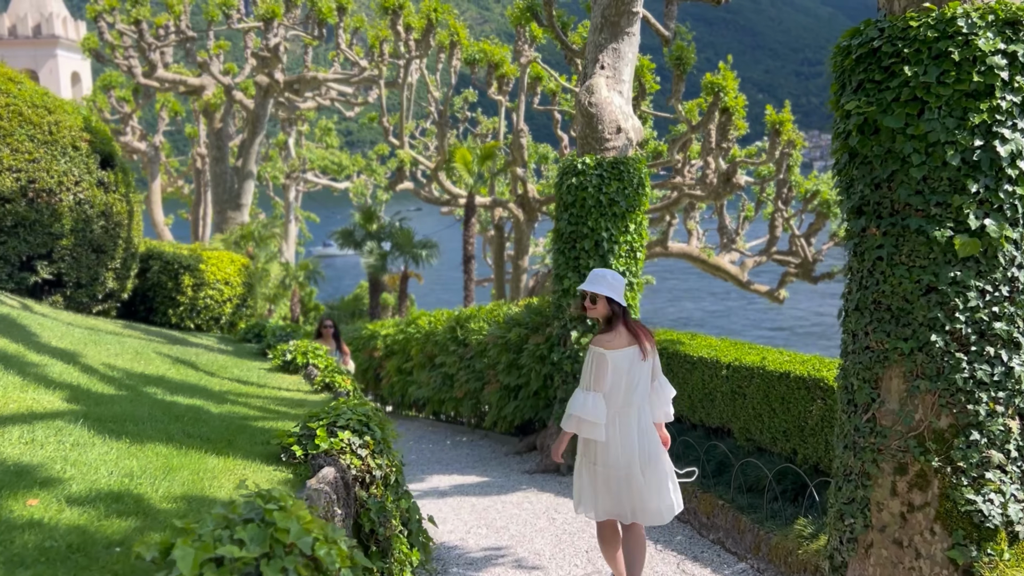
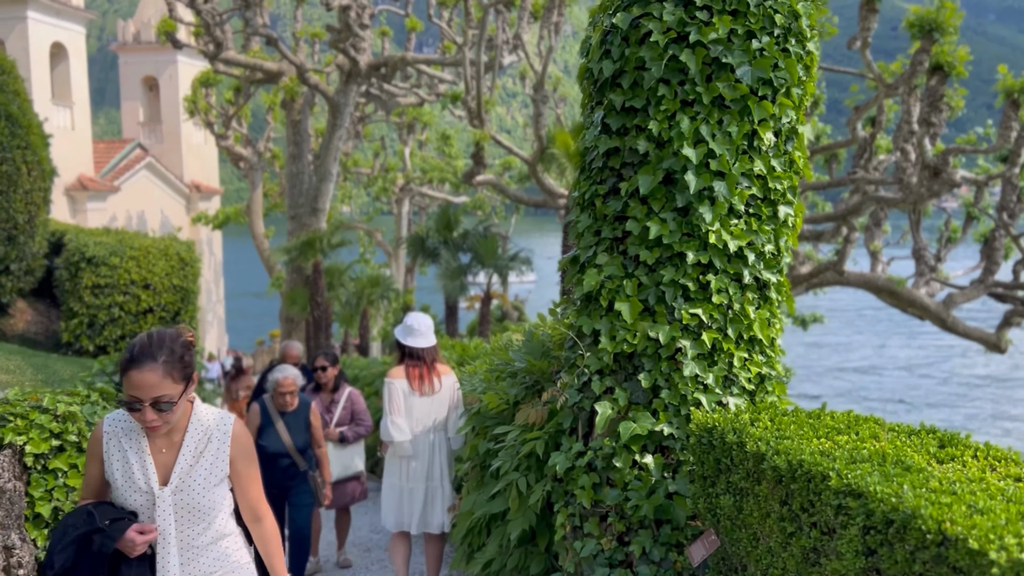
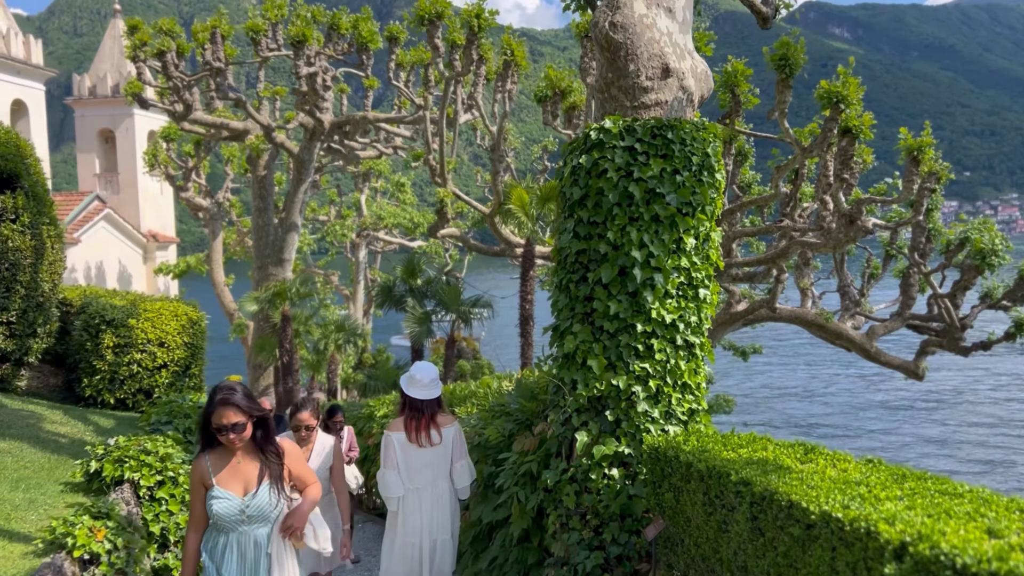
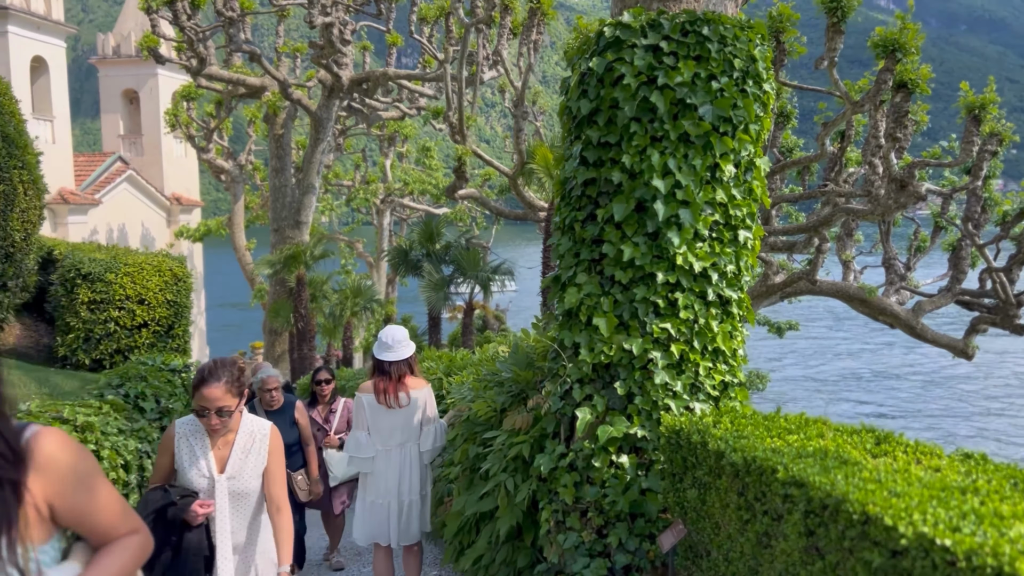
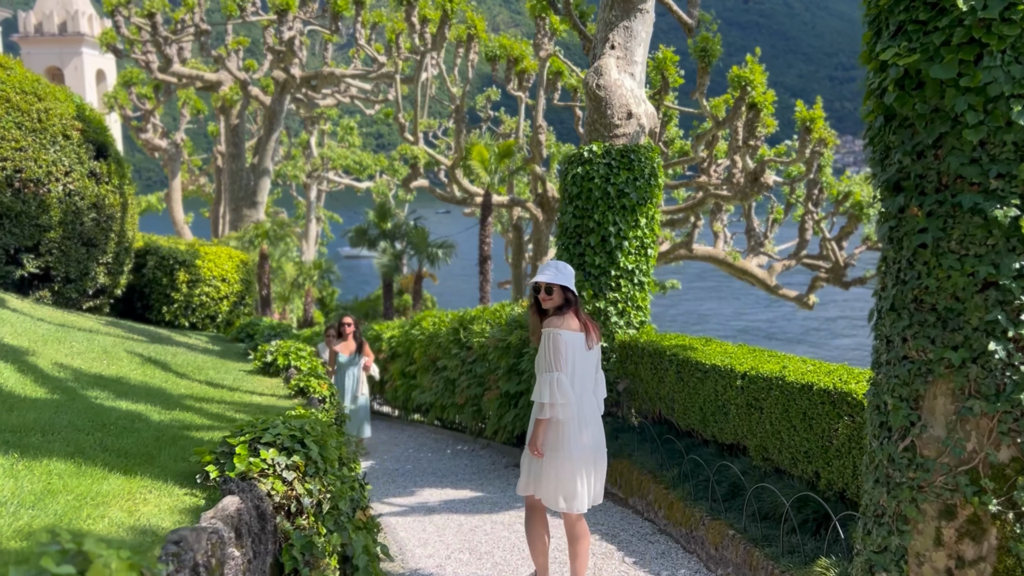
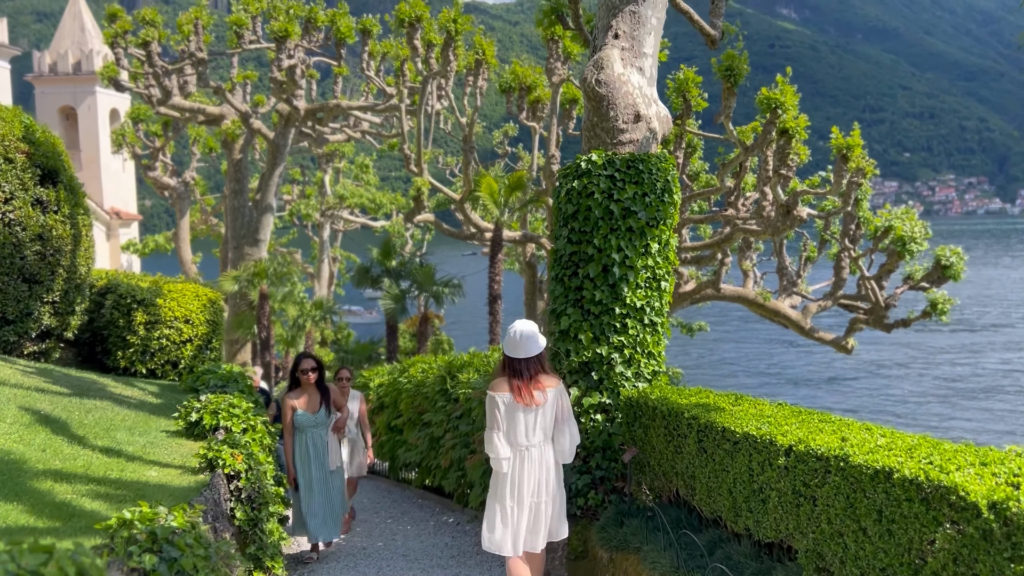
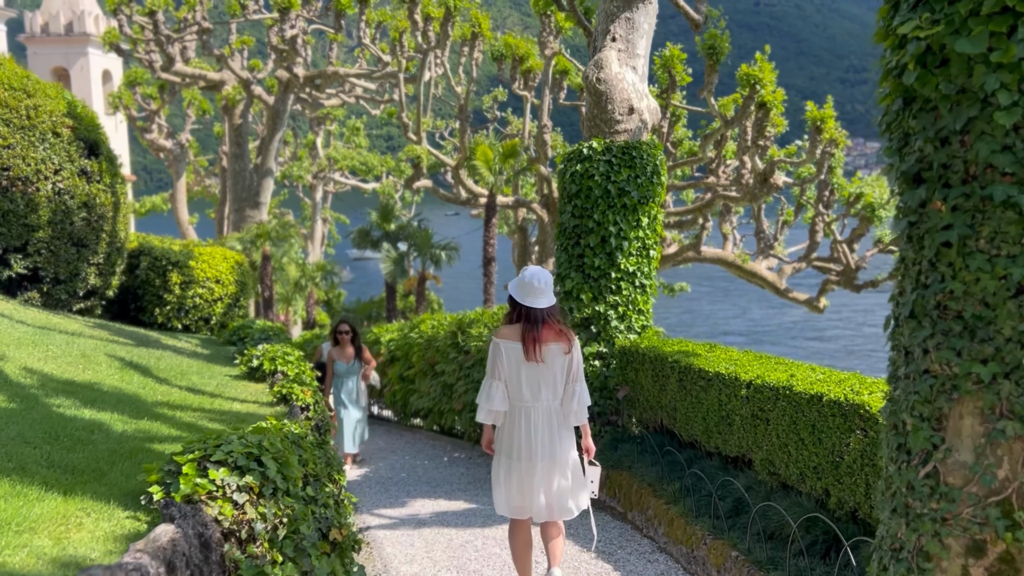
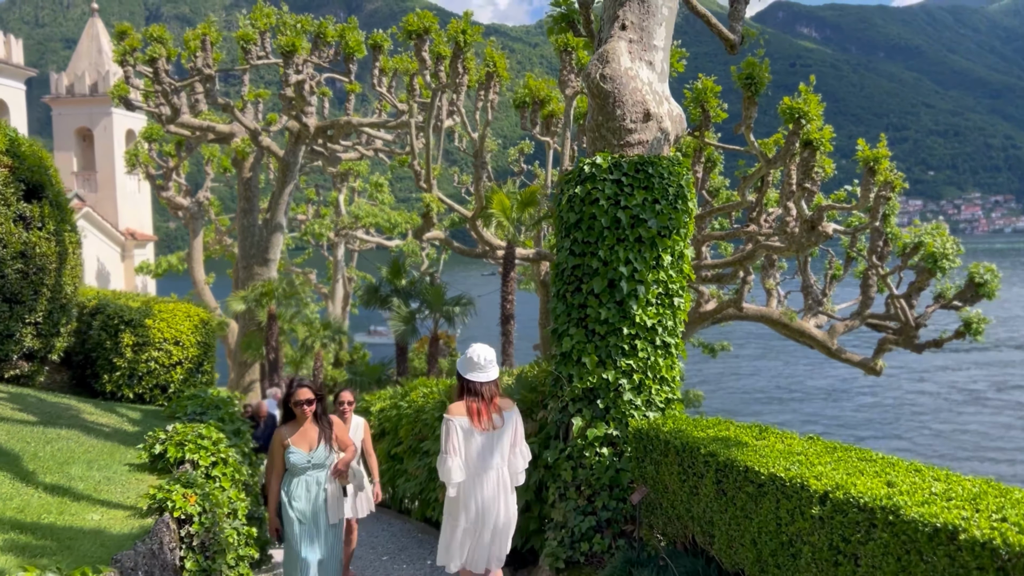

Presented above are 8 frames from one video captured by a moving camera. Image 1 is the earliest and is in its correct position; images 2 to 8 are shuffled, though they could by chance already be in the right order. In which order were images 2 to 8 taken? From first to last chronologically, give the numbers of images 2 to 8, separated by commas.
5, 7, 6, 8, 3, 4, 2
